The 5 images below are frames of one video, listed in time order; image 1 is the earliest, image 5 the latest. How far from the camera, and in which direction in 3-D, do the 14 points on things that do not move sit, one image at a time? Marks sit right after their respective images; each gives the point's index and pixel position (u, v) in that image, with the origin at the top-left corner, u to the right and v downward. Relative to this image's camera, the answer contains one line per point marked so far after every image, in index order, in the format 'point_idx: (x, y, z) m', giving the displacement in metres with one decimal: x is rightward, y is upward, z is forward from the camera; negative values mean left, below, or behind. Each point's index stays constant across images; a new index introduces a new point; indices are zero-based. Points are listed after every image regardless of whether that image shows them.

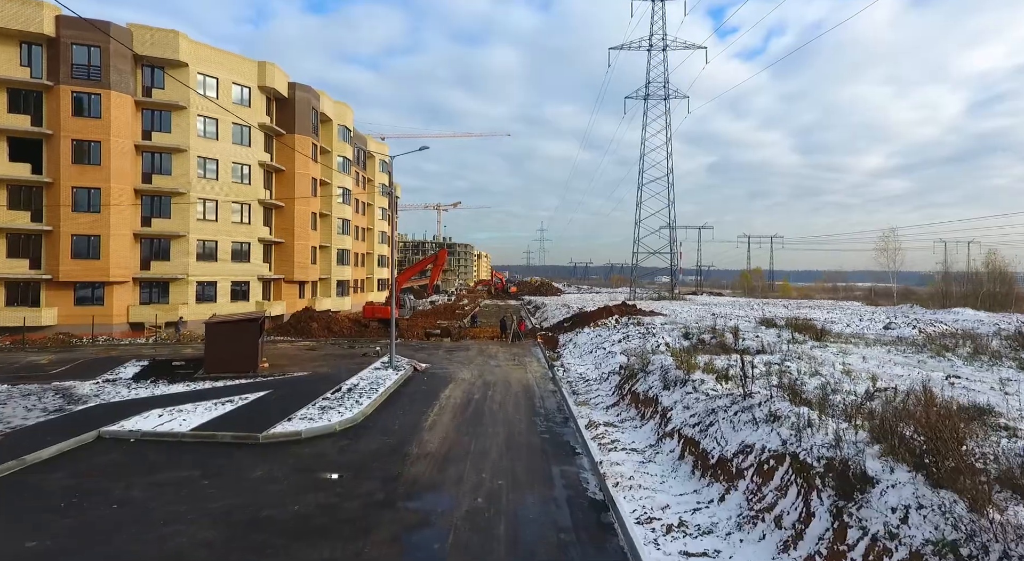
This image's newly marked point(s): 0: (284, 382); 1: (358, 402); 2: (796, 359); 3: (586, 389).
0: (-7.0, -3.1, +18.6) m
1: (-3.9, -3.1, +15.5) m
2: (+7.2, -2.0, +15.4) m
3: (+2.2, -3.2, +17.8) m
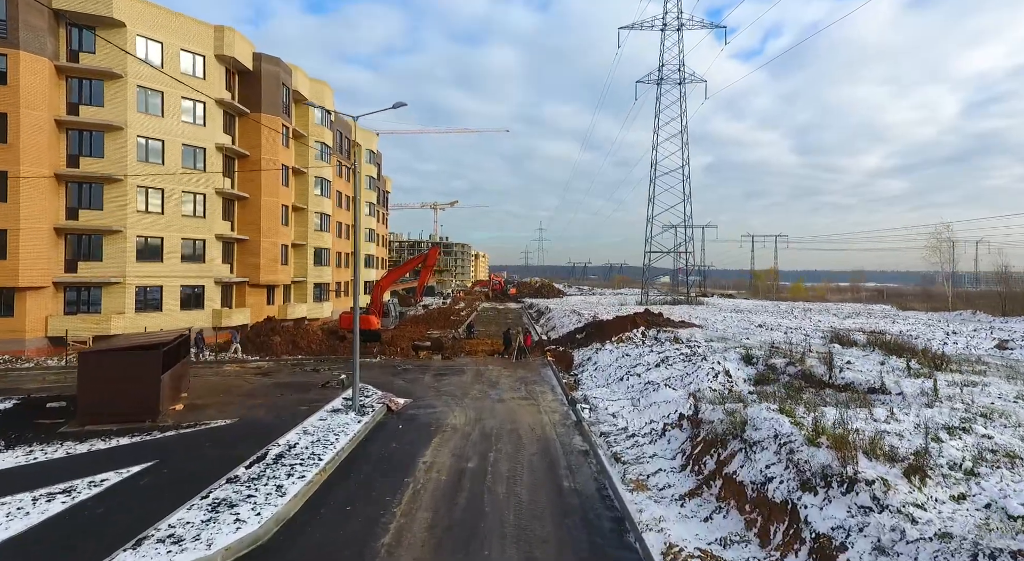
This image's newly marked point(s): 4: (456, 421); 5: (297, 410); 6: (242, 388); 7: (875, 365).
0: (-6.7, -3.3, +12.8) m
1: (-3.7, -3.3, +9.7) m
2: (+7.4, -2.2, +9.5) m
3: (+2.4, -3.4, +12.0) m
4: (-1.4, -3.5, +15.3) m
5: (-5.5, -3.3, +15.5) m
6: (-8.1, -3.2, +18.2) m
7: (+9.5, -2.2, +15.9) m
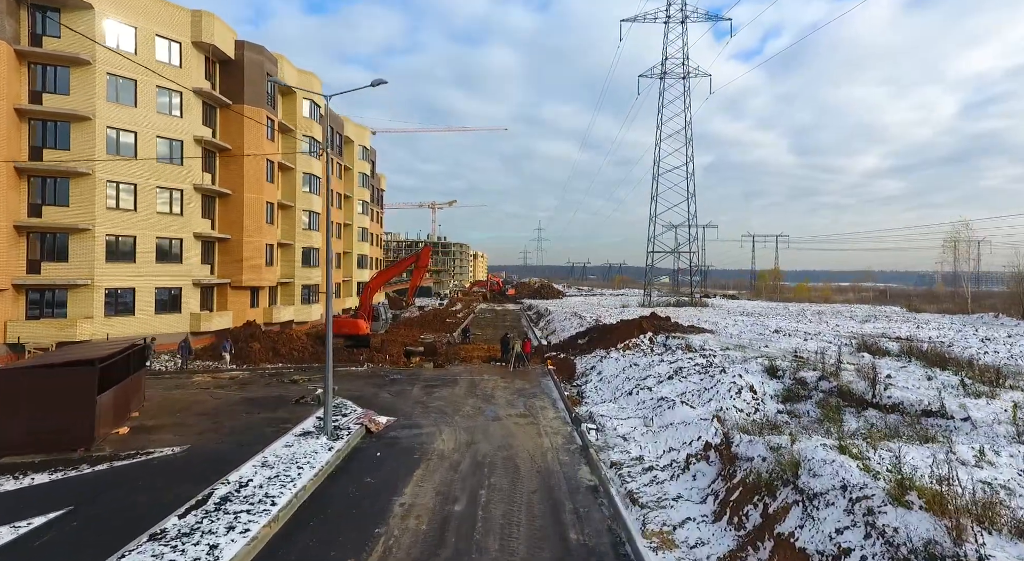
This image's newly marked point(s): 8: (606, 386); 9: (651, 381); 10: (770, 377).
0: (-6.8, -3.4, +10.8) m
1: (-3.8, -3.4, +7.7) m
2: (+7.3, -2.3, +7.6) m
3: (+2.3, -3.5, +10.0) m
4: (-1.5, -3.6, +13.3) m
5: (-5.6, -3.4, +13.5) m
6: (-8.2, -3.3, +16.2) m
7: (+9.4, -2.3, +13.9) m
8: (+3.0, -3.4, +19.7) m
9: (+4.2, -3.0, +18.4) m
10: (+7.0, -2.6, +16.5) m
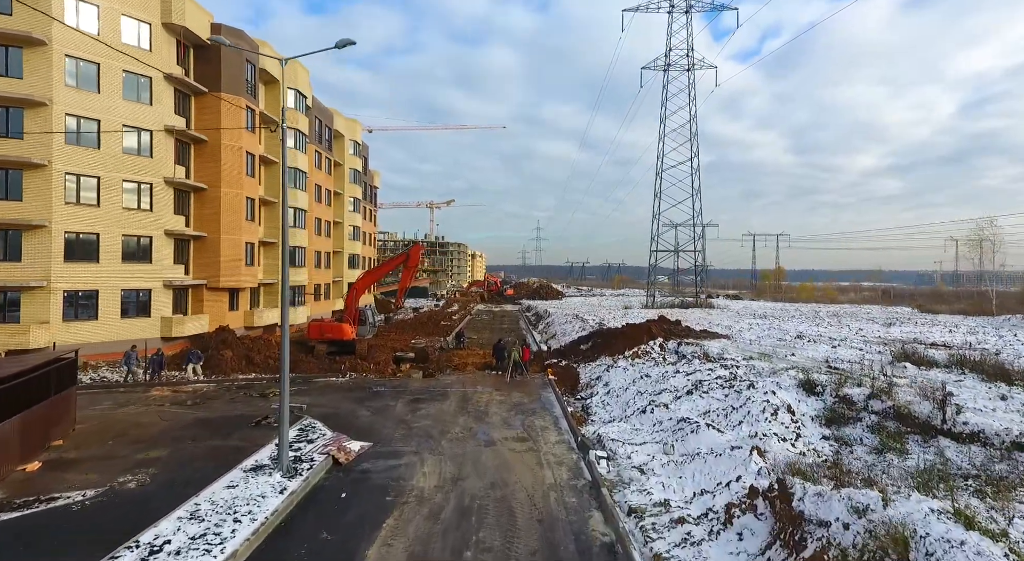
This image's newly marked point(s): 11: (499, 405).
0: (-6.9, -3.4, +8.4) m
1: (-3.8, -3.4, +5.4) m
2: (+7.3, -2.3, +5.3) m
3: (+2.2, -3.5, +7.7) m
4: (-1.6, -3.7, +11.0) m
5: (-5.7, -3.4, +11.2) m
6: (-8.3, -3.3, +13.9) m
7: (+9.3, -2.3, +11.7) m
8: (+2.9, -3.5, +17.4) m
9: (+4.1, -3.1, +16.1) m
10: (+6.9, -2.6, +14.2) m
11: (-0.4, -3.6, +17.9) m
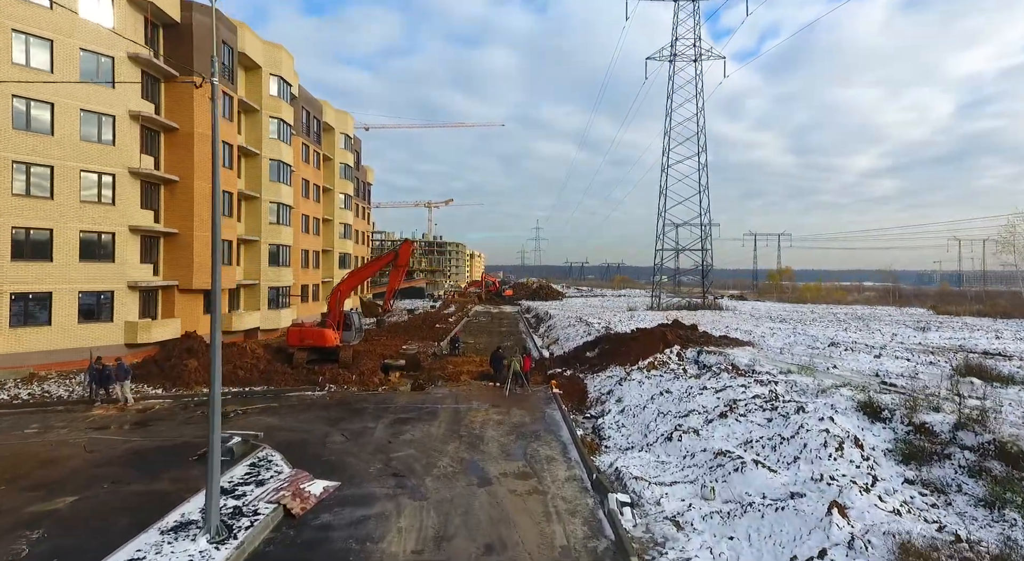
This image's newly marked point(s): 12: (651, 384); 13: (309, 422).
0: (-6.9, -3.5, +5.9) m
1: (-3.8, -3.5, +2.9) m
2: (+7.3, -2.3, +2.8) m
3: (+2.2, -3.5, +5.2) m
4: (-1.6, -3.7, +8.5) m
5: (-5.6, -3.4, +8.6) m
6: (-8.3, -3.4, +11.4) m
7: (+9.3, -2.3, +9.1) m
8: (+2.9, -3.5, +14.9) m
9: (+4.1, -3.1, +13.5) m
10: (+6.9, -2.7, +11.7) m
11: (-0.4, -3.7, +15.4) m
12: (+4.0, -2.9, +17.7) m
13: (-5.2, -3.6, +15.8) m
